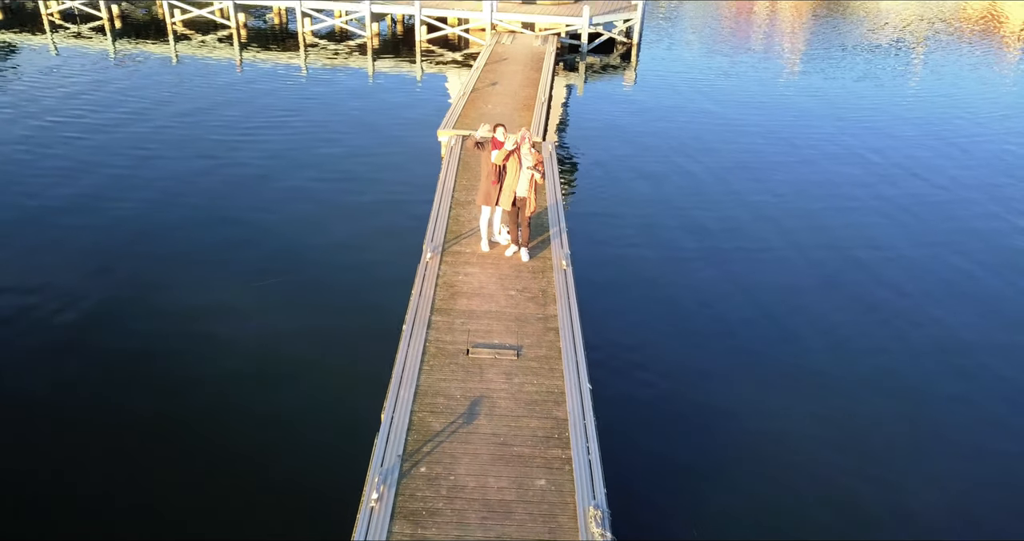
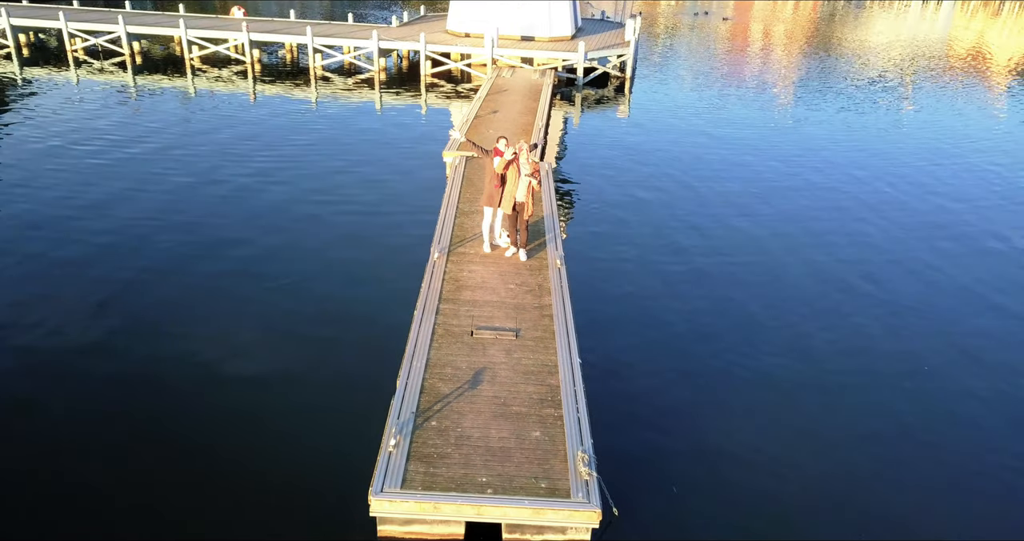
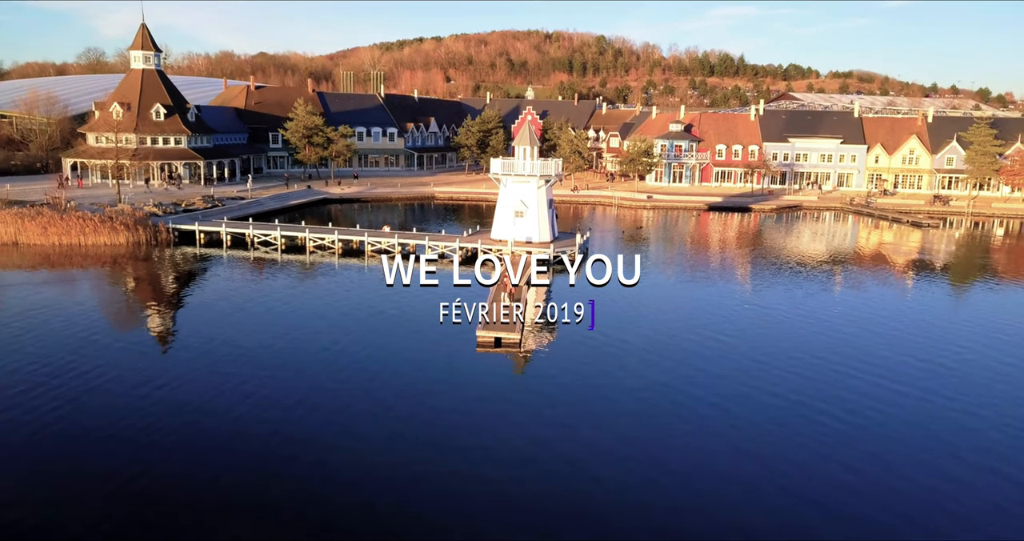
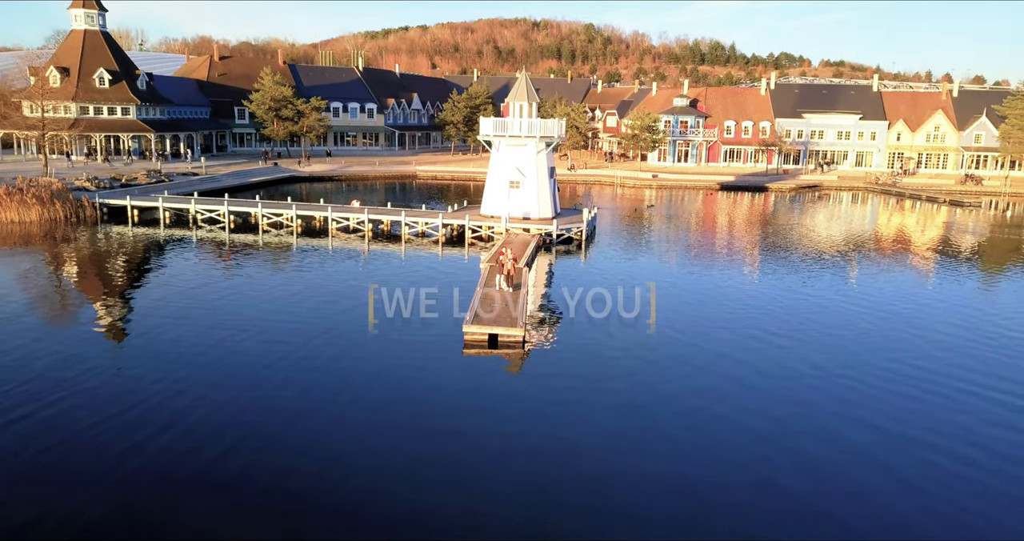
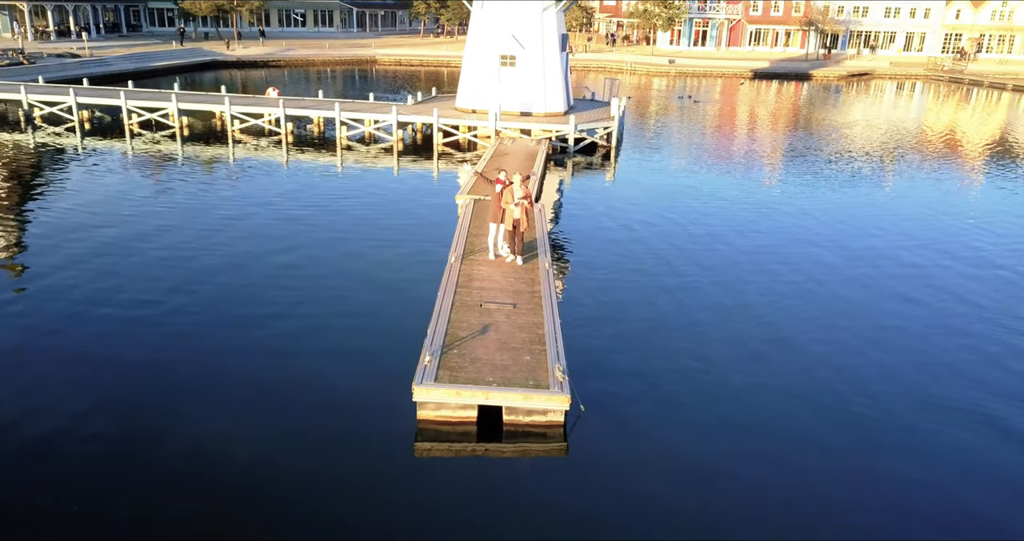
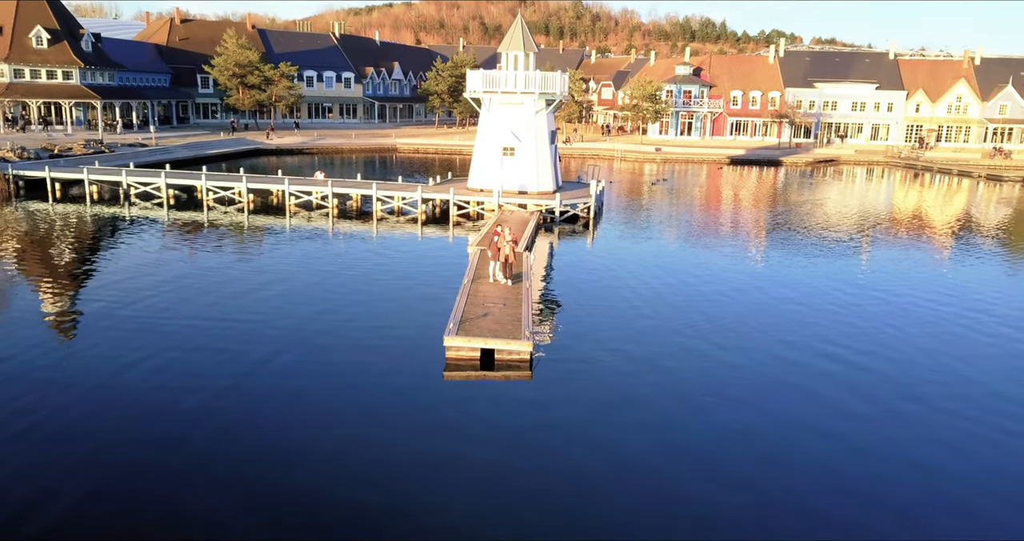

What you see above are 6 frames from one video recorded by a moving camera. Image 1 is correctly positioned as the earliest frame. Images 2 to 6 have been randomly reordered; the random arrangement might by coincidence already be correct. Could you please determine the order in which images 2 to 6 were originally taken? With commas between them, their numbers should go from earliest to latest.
2, 5, 6, 4, 3
